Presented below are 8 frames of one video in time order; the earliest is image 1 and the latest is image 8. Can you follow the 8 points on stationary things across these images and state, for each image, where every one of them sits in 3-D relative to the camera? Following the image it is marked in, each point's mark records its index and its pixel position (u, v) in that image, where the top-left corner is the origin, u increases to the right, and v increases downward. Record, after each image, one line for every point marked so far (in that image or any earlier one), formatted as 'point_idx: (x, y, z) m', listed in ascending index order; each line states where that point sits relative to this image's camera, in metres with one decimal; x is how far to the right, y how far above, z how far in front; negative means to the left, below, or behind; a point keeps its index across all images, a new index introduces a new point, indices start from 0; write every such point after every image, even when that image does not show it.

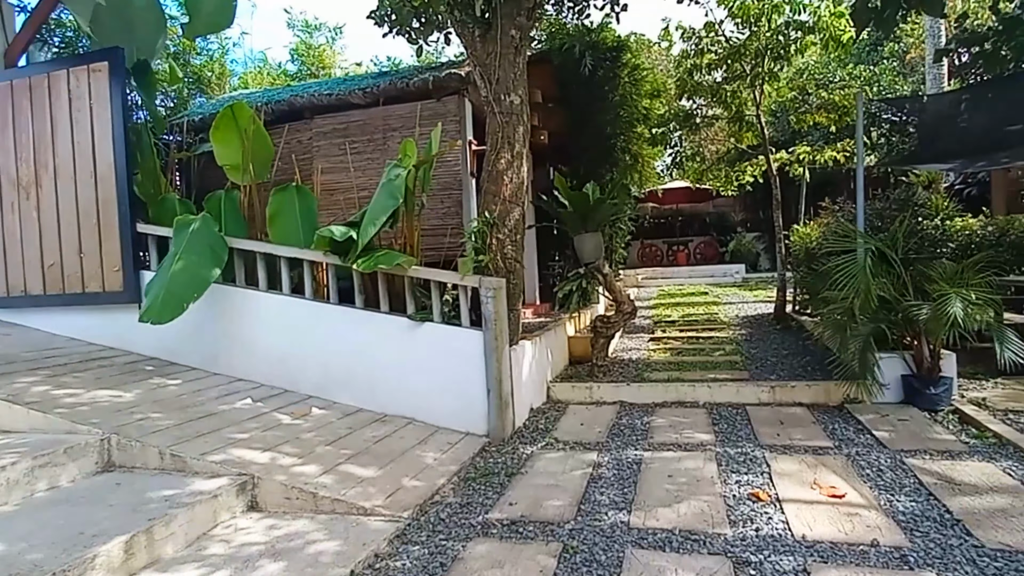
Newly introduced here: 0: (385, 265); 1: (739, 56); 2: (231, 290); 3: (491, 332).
0: (-1.1, +0.2, +4.6) m
1: (+3.2, +3.3, +7.8) m
2: (-2.8, 0.0, +5.4) m
3: (-0.2, -0.4, +4.4) m
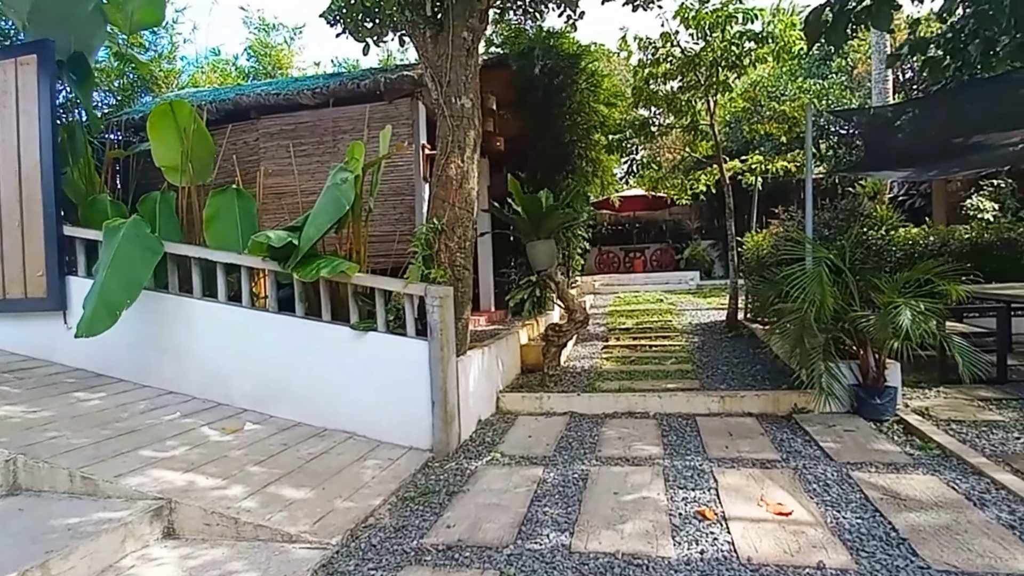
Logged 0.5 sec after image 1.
0: (-1.5, +0.1, +4.4) m
1: (+2.6, +3.2, +7.9) m
2: (-3.2, -0.1, +5.0) m
3: (-0.6, -0.4, +4.2) m
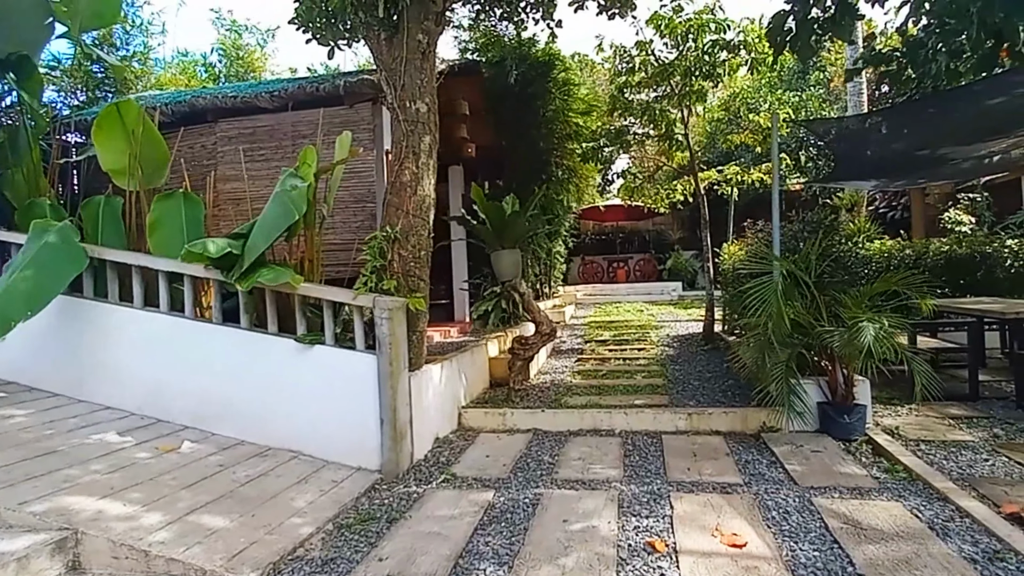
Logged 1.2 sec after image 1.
0: (-1.8, 0.0, +4.2) m
1: (+2.2, +3.0, +7.8) m
2: (-3.6, -0.2, +4.8) m
3: (-0.9, -0.5, +4.0) m
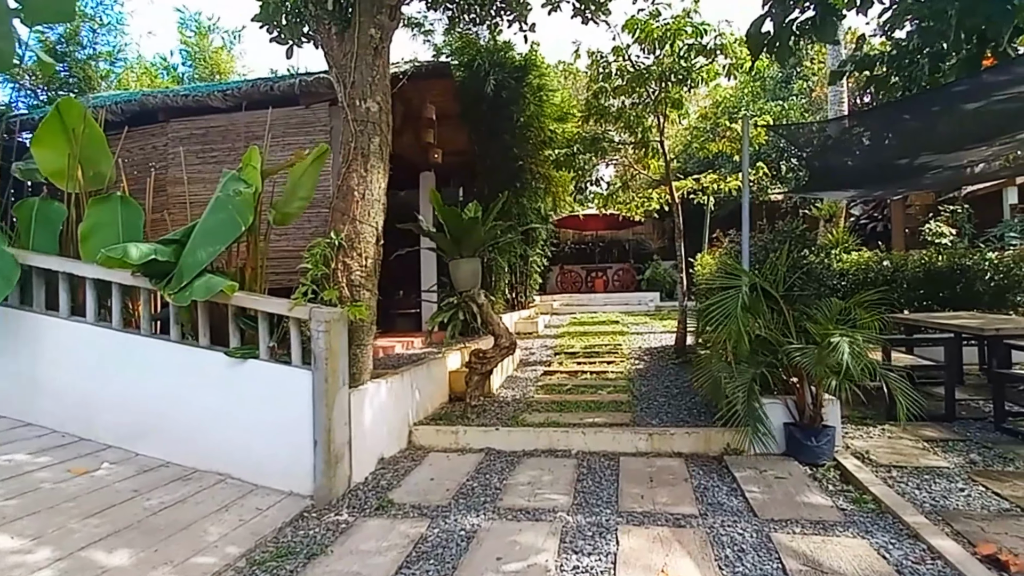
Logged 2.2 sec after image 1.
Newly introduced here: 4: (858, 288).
0: (-2.2, 0.0, +3.9) m
1: (+1.8, +2.9, +7.6) m
2: (-4.0, -0.2, +4.4) m
3: (-1.3, -0.6, +3.7) m
4: (+5.2, 0.0, +8.1) m
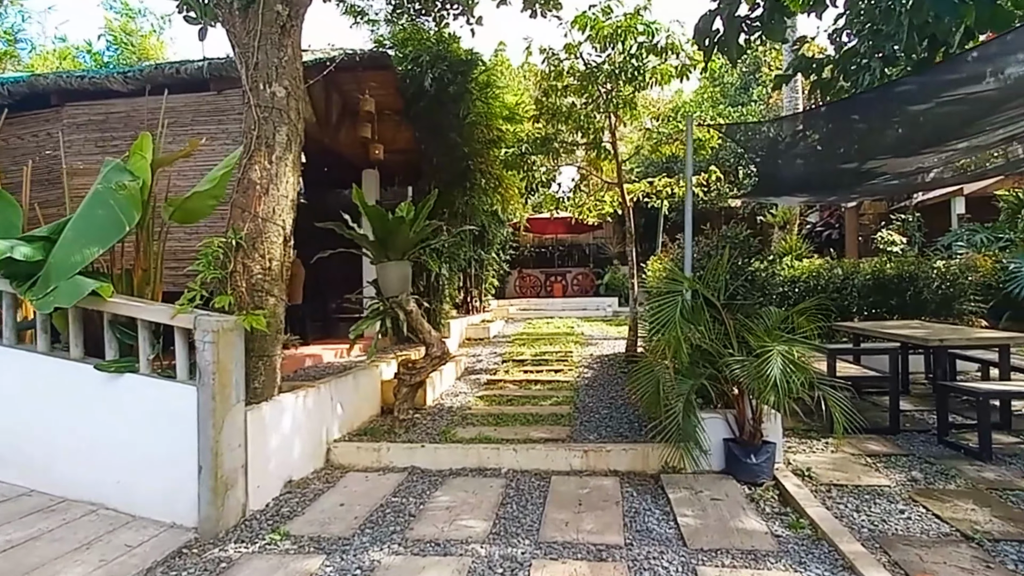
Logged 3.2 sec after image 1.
0: (-2.7, -0.1, +3.4) m
1: (+1.1, +2.8, +7.3) m
2: (-4.5, -0.2, +3.9) m
3: (-1.8, -0.6, +3.3) m
4: (+4.4, -0.1, +8.1) m
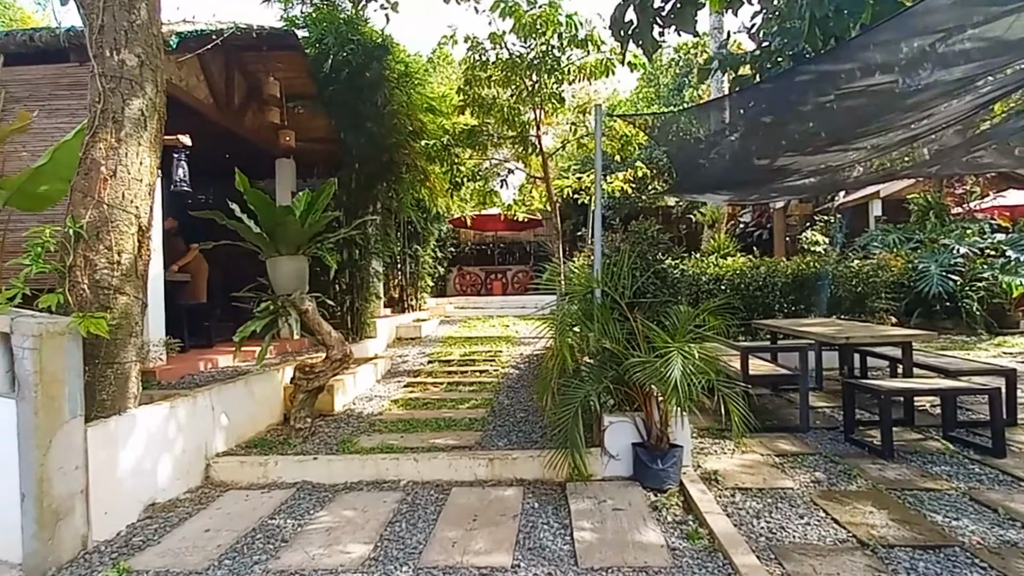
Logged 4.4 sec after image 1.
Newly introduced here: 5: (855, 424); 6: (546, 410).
0: (-3.4, 0.0, +2.8) m
1: (+0.1, +2.8, +7.1) m
2: (-5.2, -0.2, +3.2) m
3: (-2.4, -0.6, +2.8) m
4: (+3.3, -0.1, +8.1) m
5: (+2.8, -1.1, +4.4) m
6: (+0.3, -0.9, +3.9) m
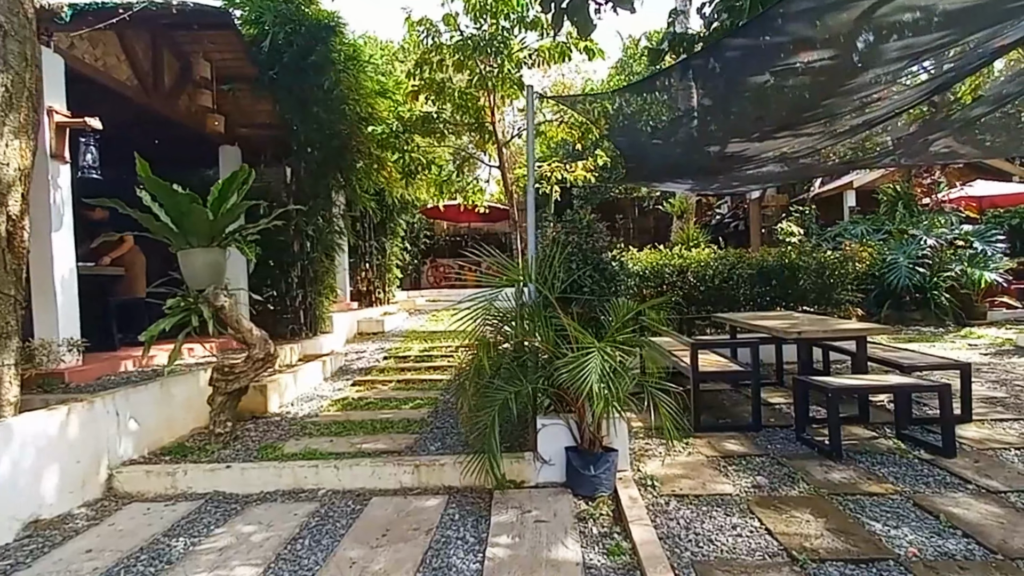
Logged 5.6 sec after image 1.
0: (-3.8, 0.0, +2.5) m
1: (-0.5, +2.9, +6.8) m
2: (-5.7, -0.2, +2.8) m
3: (-2.9, -0.6, +2.5) m
4: (+2.7, 0.0, +7.9) m
5: (+2.3, -1.0, +4.2) m
6: (-0.2, -0.8, +3.7) m
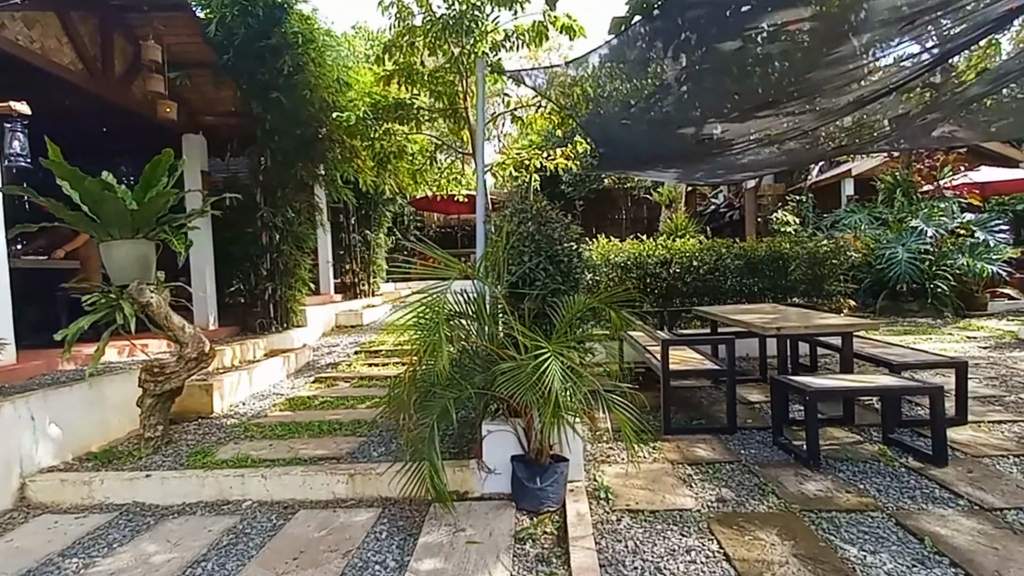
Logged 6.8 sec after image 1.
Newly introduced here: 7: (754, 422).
0: (-4.2, 0.0, +2.2) m
1: (-0.8, +3.0, +6.4) m
2: (-6.0, -0.2, +2.5) m
3: (-3.2, -0.6, +2.2) m
4: (+2.4, +0.2, +7.6) m
5: (+1.9, -1.0, +3.9) m
6: (-0.6, -0.8, +3.3) m
7: (+1.9, -1.0, +4.3) m
